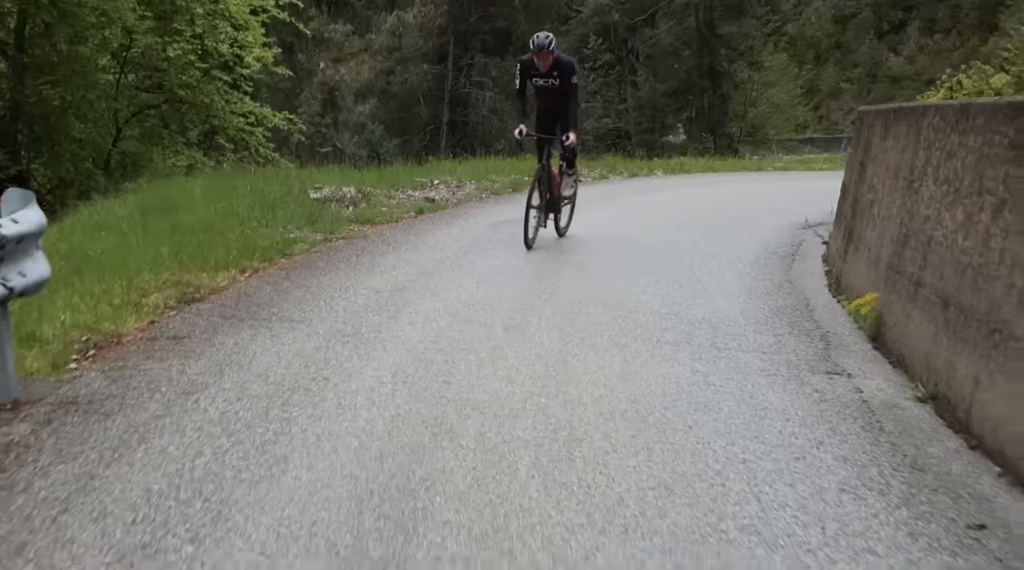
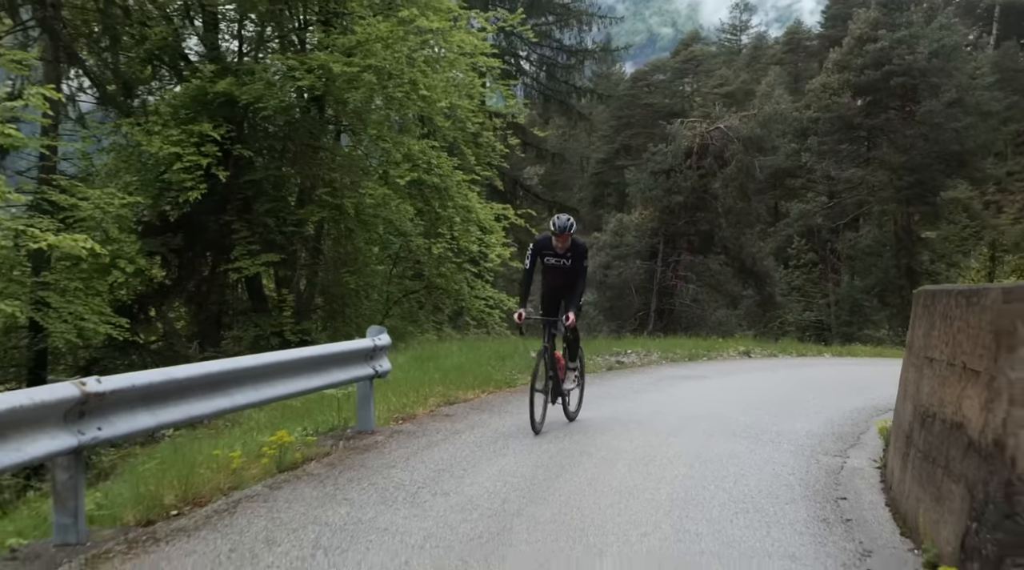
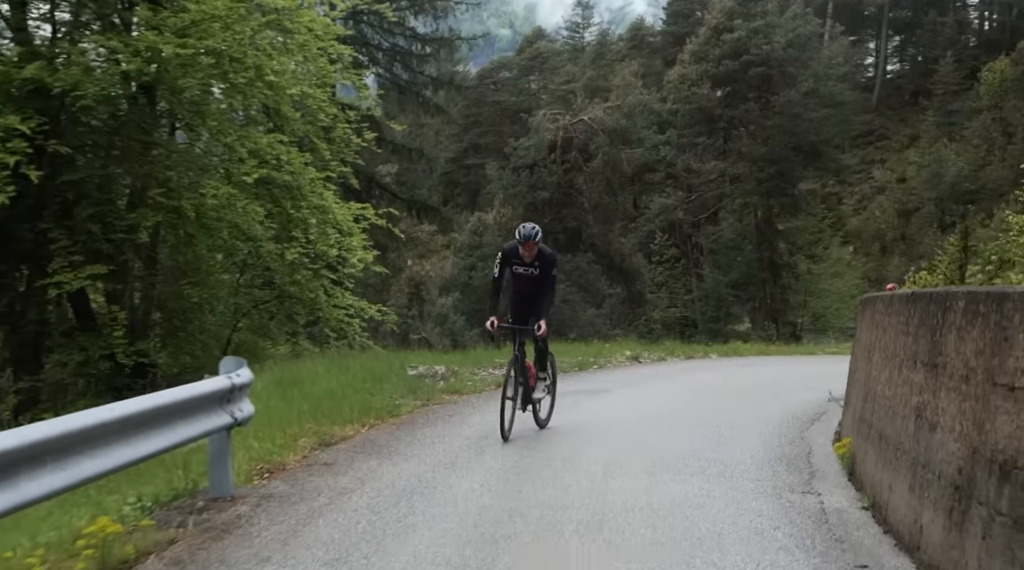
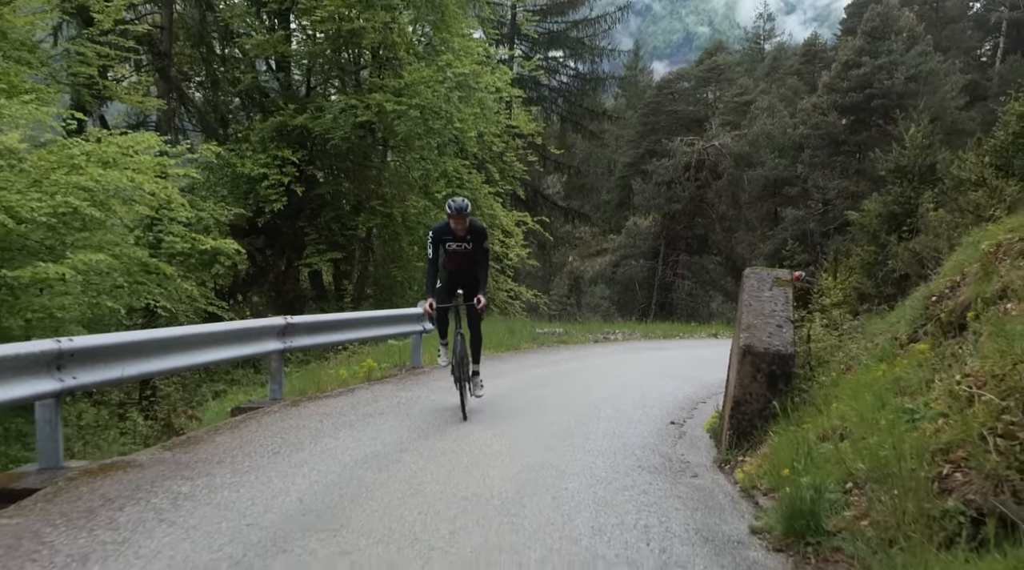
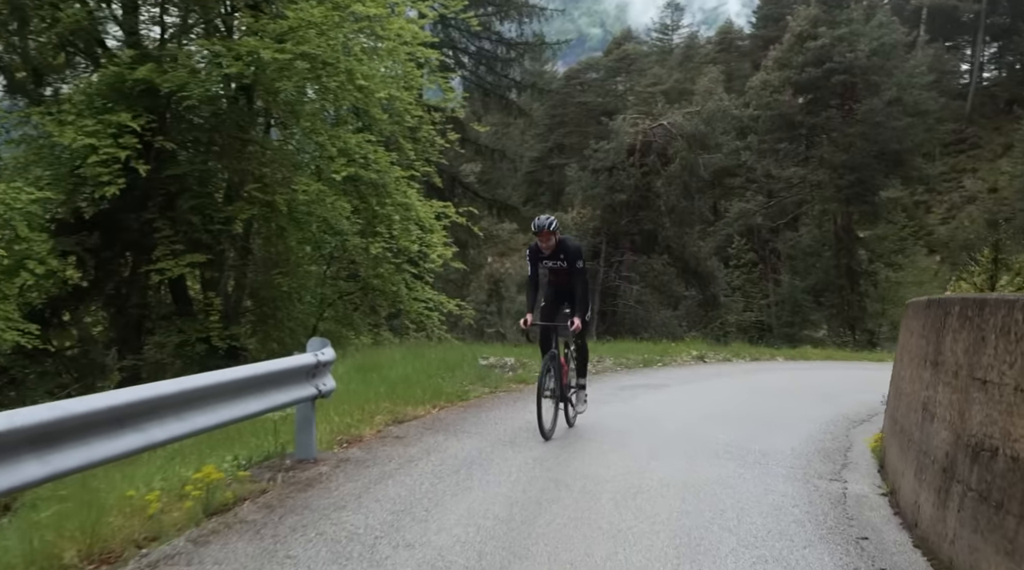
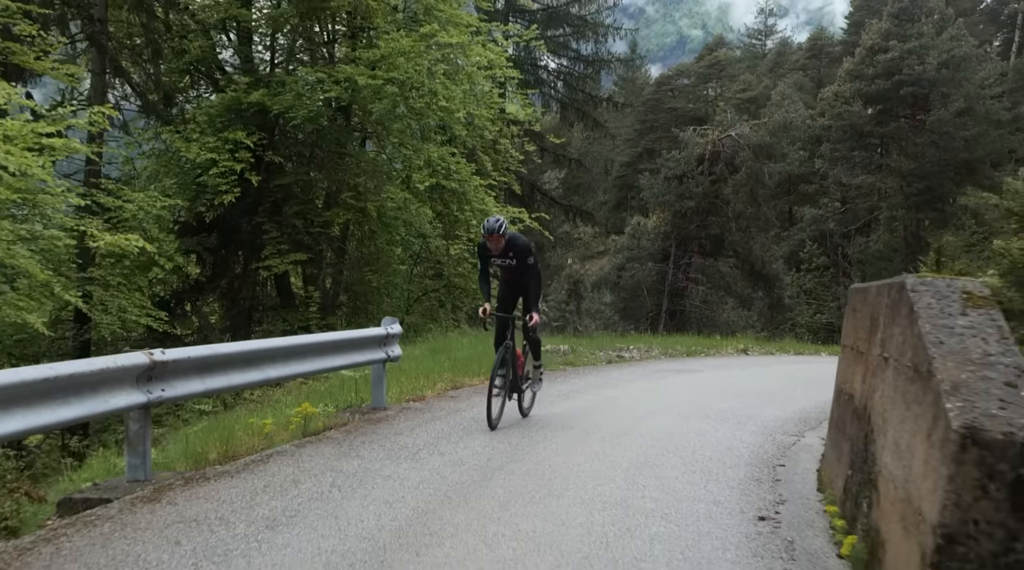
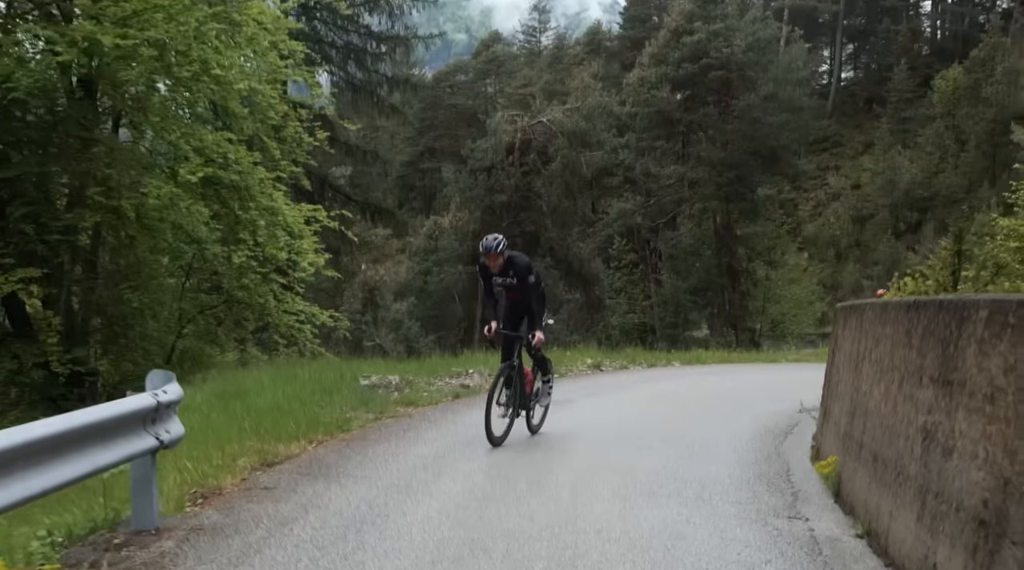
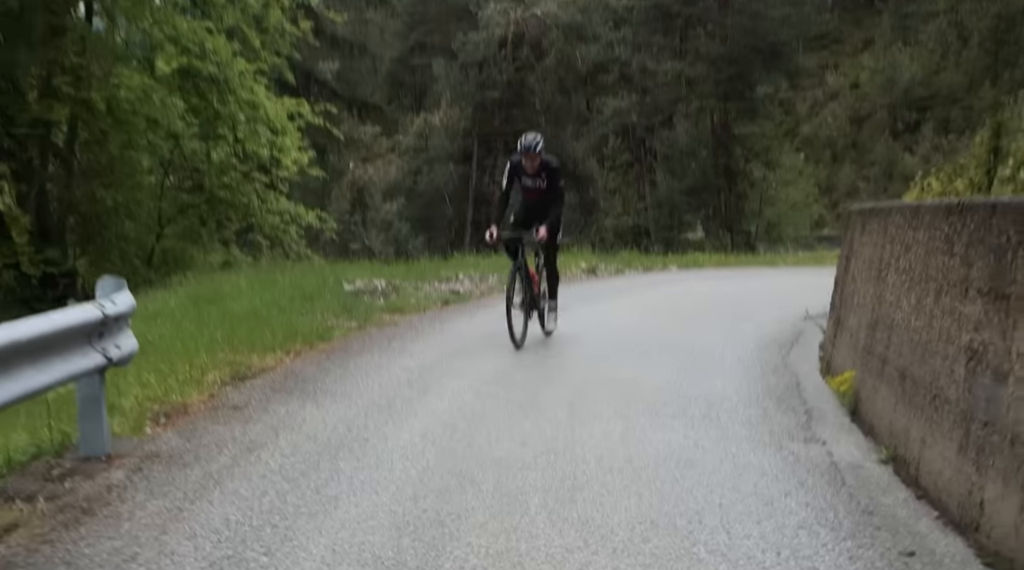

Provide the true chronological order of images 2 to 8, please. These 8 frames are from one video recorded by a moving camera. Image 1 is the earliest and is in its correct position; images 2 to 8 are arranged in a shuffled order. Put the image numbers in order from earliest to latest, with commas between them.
8, 7, 3, 5, 2, 6, 4
